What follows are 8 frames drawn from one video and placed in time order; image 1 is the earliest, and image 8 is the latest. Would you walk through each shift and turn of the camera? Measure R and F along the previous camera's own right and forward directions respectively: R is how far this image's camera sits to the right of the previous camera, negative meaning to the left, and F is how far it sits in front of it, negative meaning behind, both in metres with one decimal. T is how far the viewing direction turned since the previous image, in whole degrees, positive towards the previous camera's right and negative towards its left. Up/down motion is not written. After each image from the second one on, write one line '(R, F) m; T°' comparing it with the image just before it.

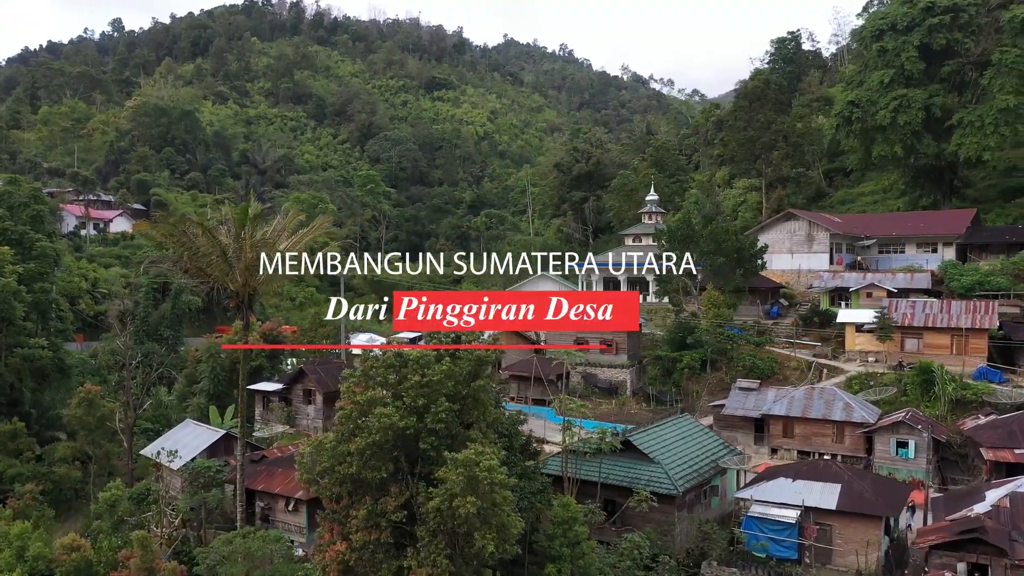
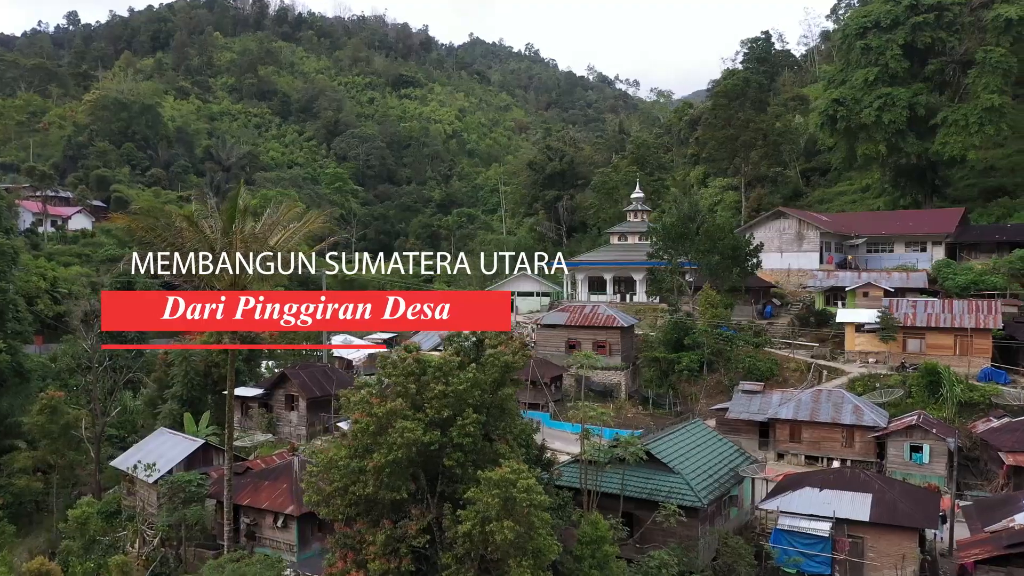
(-0.8, +0.9) m; +2°
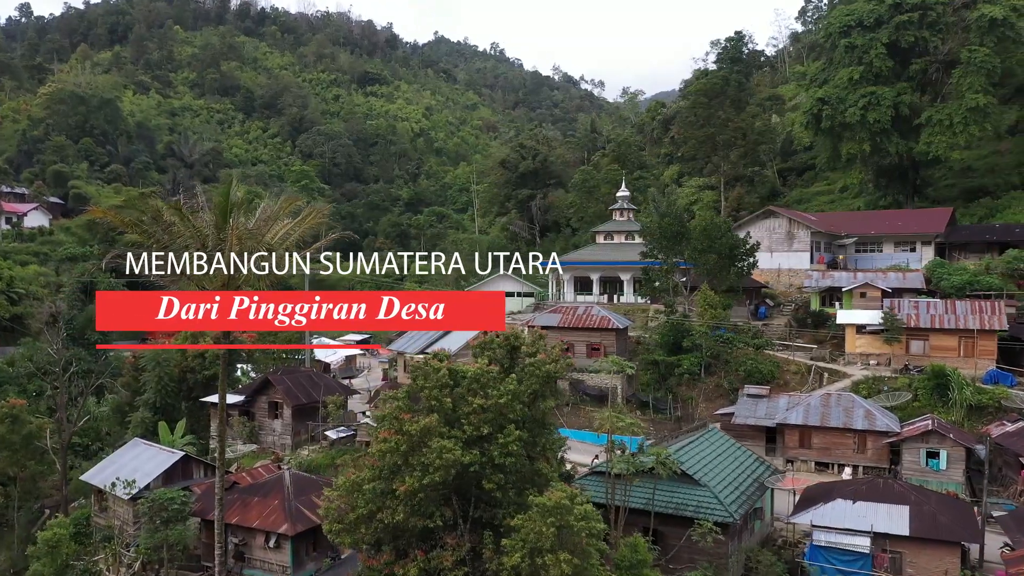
(-0.8, +0.9) m; +3°
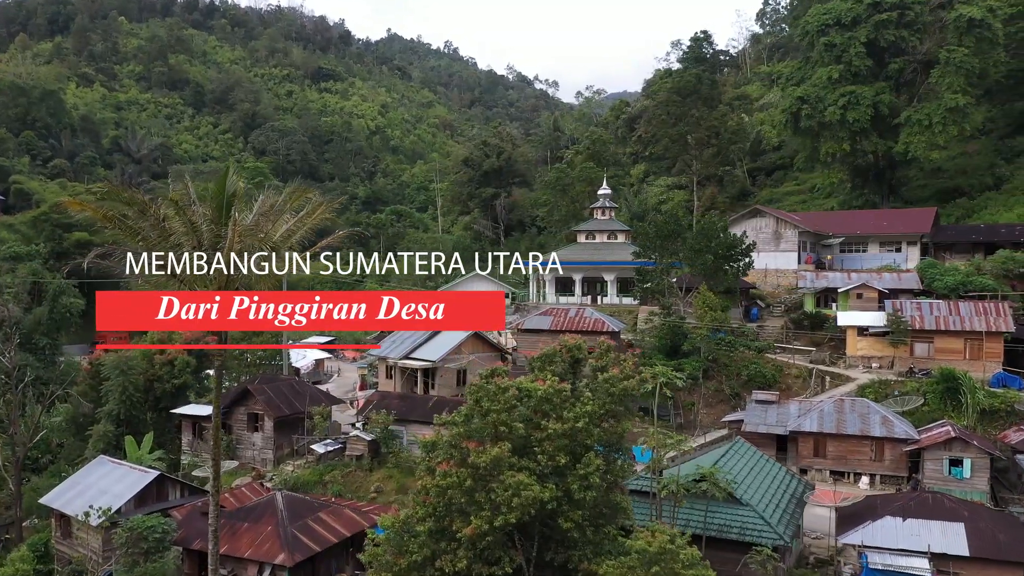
(-1.1, +1.1) m; +3°
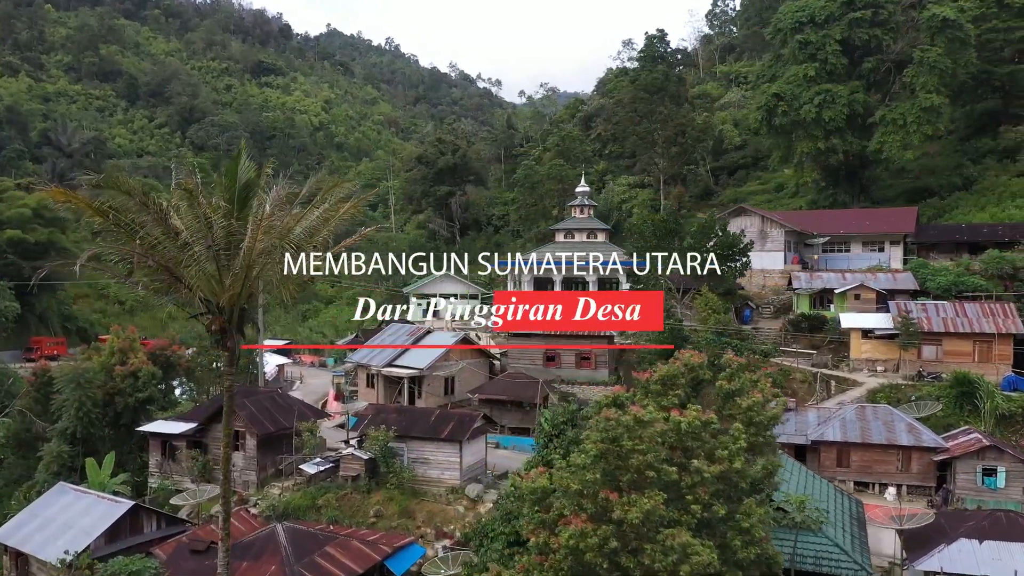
(-1.5, +1.3) m; +4°
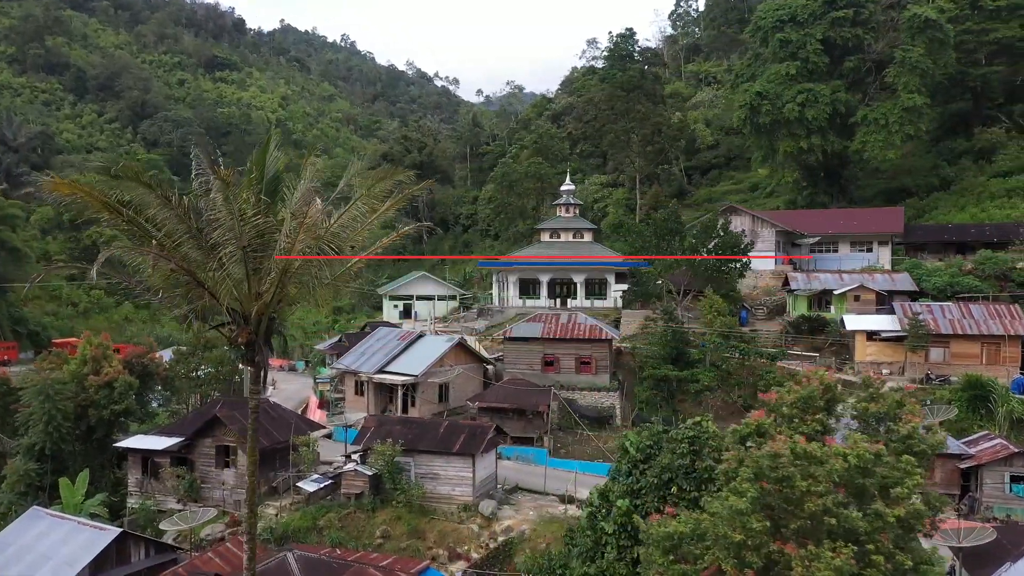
(-1.2, +0.9) m; +3°
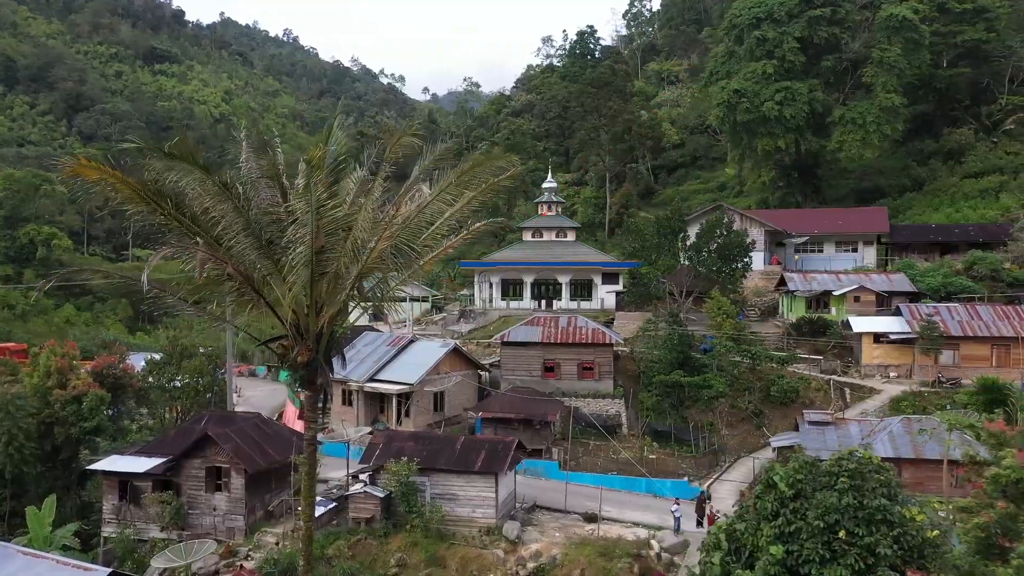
(-1.6, +1.1) m; +4°
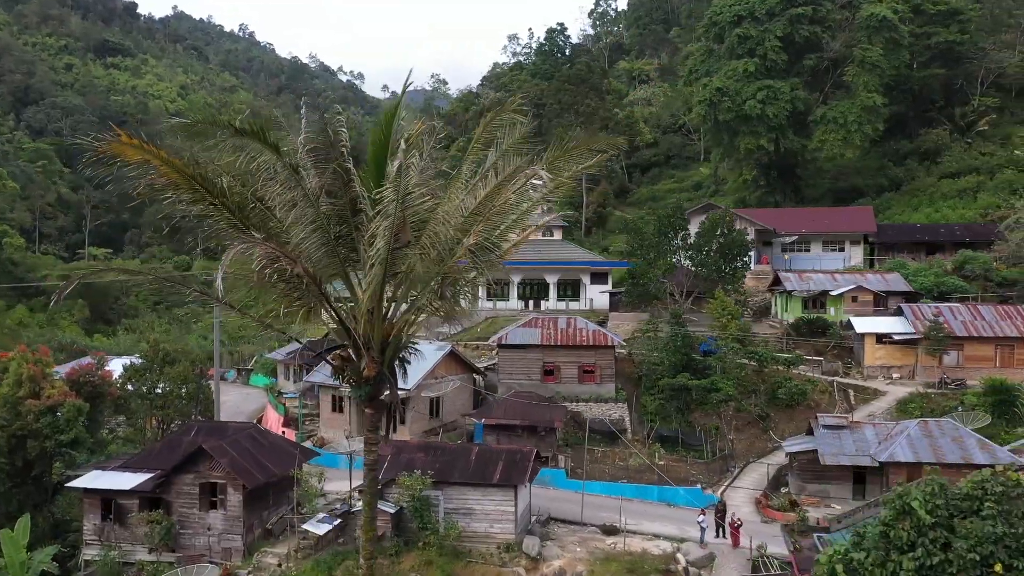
(-1.1, +0.7) m; +3°
